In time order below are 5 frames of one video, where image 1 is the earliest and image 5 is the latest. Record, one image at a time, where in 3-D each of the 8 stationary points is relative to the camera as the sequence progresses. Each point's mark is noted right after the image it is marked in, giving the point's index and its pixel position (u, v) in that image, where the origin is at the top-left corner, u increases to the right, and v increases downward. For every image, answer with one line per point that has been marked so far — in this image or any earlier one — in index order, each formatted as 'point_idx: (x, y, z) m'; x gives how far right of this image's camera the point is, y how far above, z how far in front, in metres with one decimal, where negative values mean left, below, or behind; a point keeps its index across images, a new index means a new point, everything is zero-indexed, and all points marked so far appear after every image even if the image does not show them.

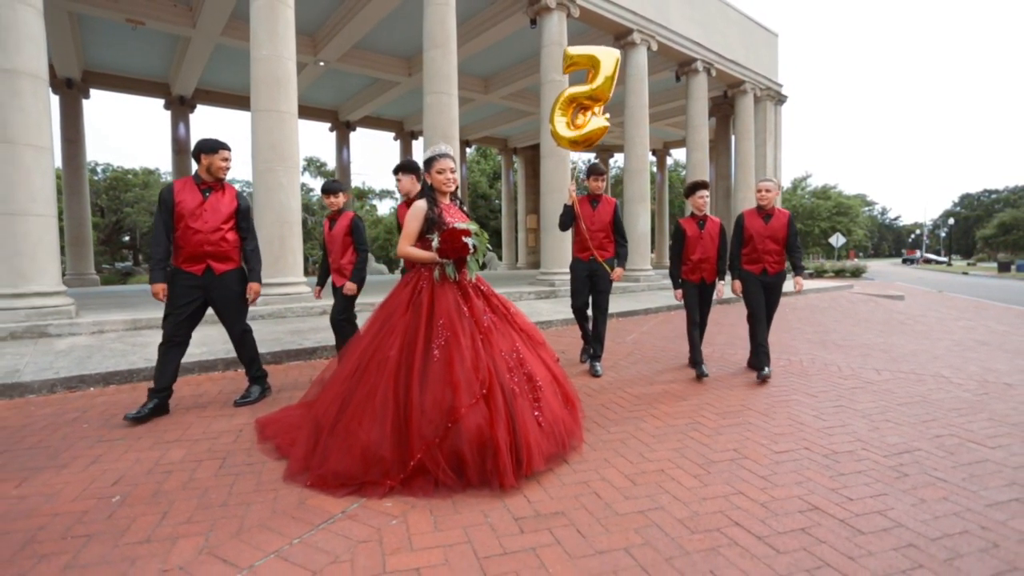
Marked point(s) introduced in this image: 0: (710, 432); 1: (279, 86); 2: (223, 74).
0: (+1.7, -1.2, +3.5) m
1: (-4.1, +3.6, +7.4) m
2: (-11.0, +8.1, +15.8) m
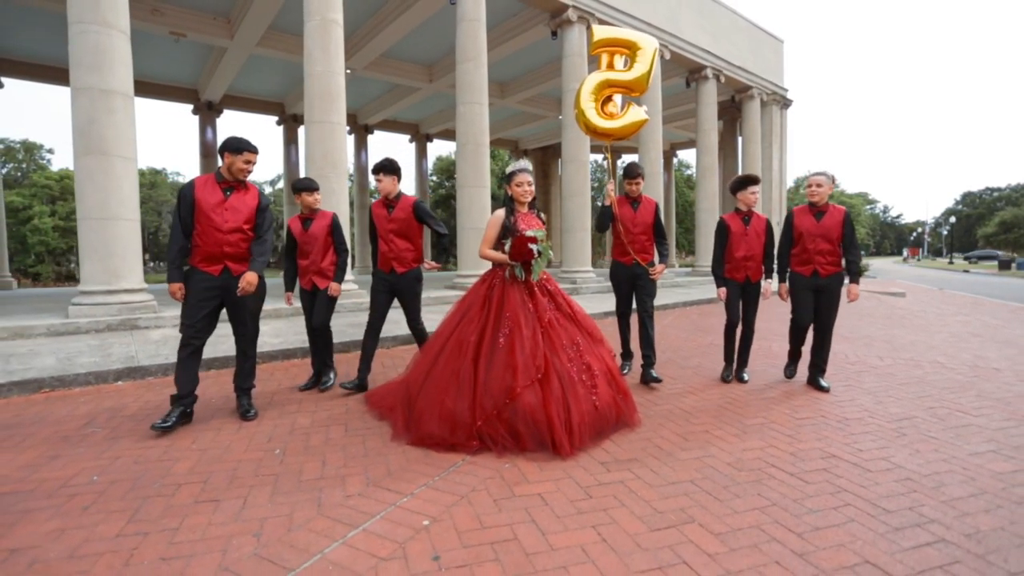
0: (+2.3, -1.2, +4.2) m
1: (-3.5, +3.7, +8.0) m
2: (-10.4, +8.2, +16.5) m
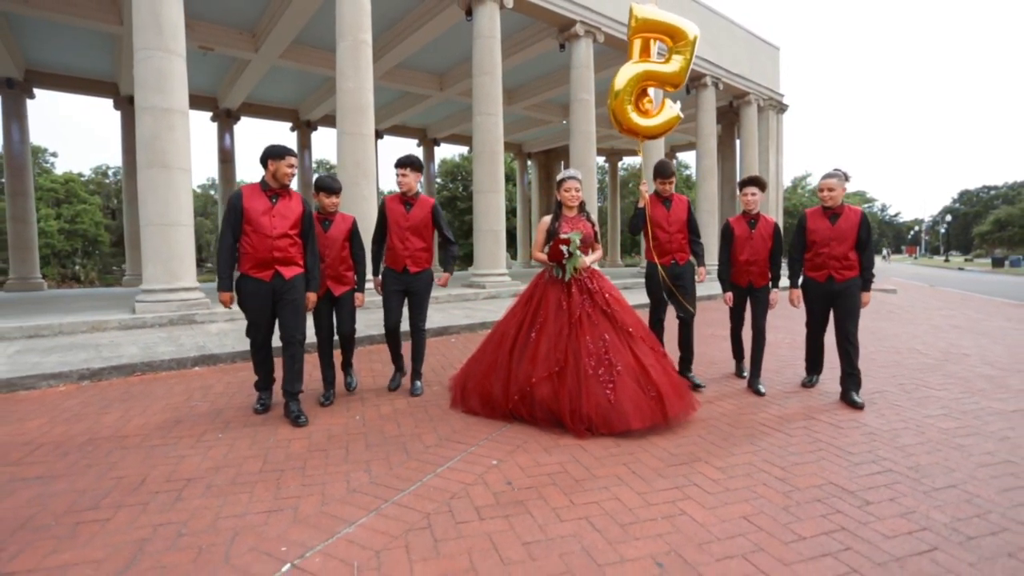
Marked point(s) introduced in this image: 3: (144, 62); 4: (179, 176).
0: (+2.6, -1.1, +4.9) m
1: (-3.2, +3.7, +8.7) m
2: (-10.1, +8.2, +17.2) m
3: (-6.1, +3.7, +6.9) m
4: (-5.7, +1.9, +7.1) m
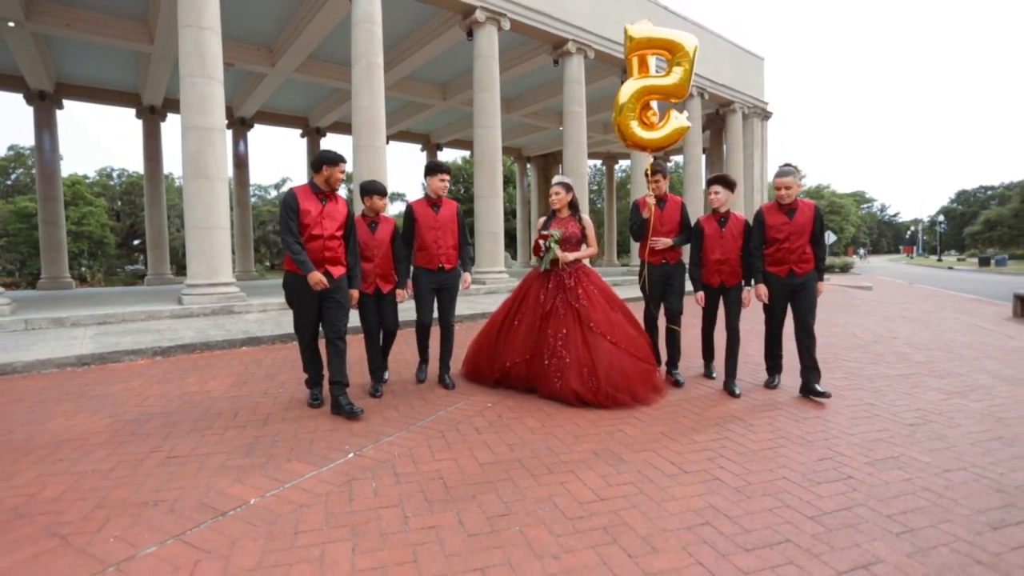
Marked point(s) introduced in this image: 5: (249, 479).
0: (+2.6, -1.0, +6.0) m
1: (-3.3, +3.8, +9.8) m
2: (-10.2, +8.3, +18.3) m
3: (-6.2, +3.8, +8.0) m
4: (-5.8, +2.0, +8.2) m
5: (-1.8, -1.3, +2.8) m
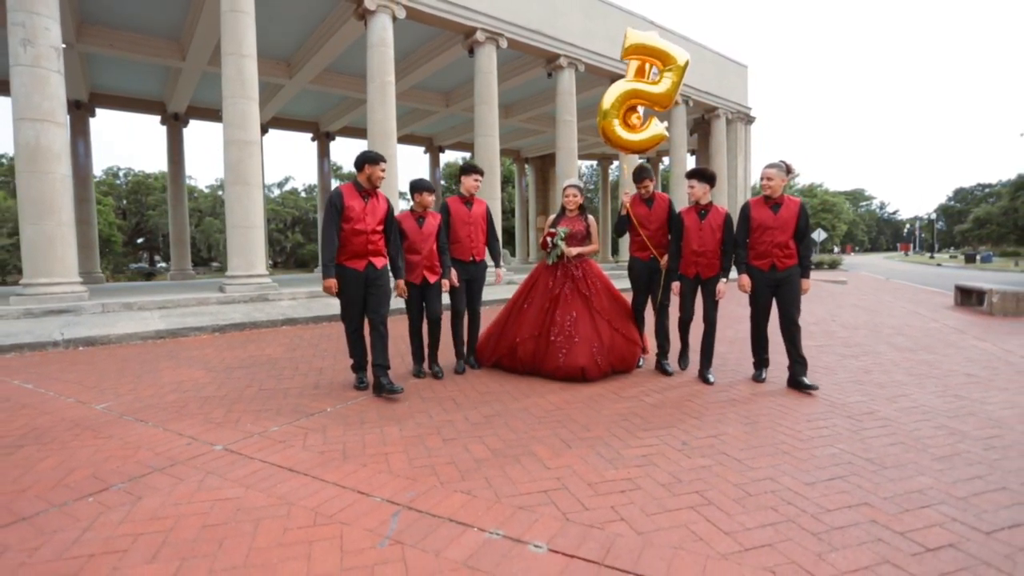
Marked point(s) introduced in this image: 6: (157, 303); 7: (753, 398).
0: (+2.5, -0.8, +7.2) m
1: (-3.3, +4.0, +11.1) m
2: (-10.2, +8.5, +19.6) m
3: (-6.3, +4.0, +9.2) m
4: (-5.8, +2.2, +9.5) m
5: (-1.9, -1.1, +4.1) m
6: (-7.1, -0.3, +8.3) m
7: (+2.4, -1.1, +4.2) m
